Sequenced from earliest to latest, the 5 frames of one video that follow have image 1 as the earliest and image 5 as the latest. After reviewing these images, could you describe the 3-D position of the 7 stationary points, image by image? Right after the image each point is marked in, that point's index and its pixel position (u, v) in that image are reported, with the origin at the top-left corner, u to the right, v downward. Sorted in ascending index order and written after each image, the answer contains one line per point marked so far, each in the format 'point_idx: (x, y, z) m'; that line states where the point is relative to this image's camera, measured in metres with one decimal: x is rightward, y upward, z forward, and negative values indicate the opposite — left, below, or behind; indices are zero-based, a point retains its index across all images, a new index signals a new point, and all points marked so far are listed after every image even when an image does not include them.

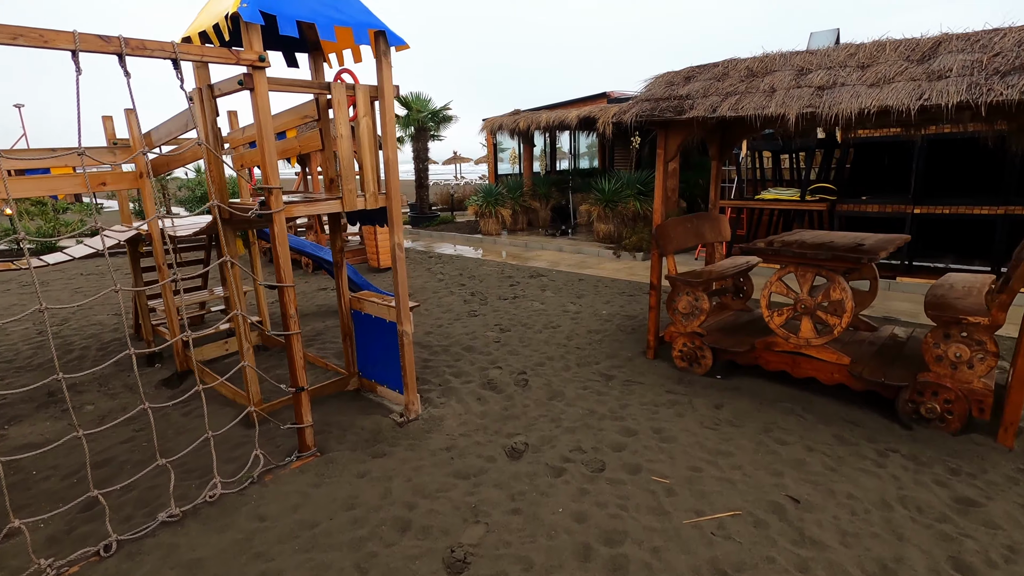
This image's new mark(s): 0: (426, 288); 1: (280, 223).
0: (-1.2, 0.0, +7.5) m
1: (-1.2, +0.3, +2.8) m
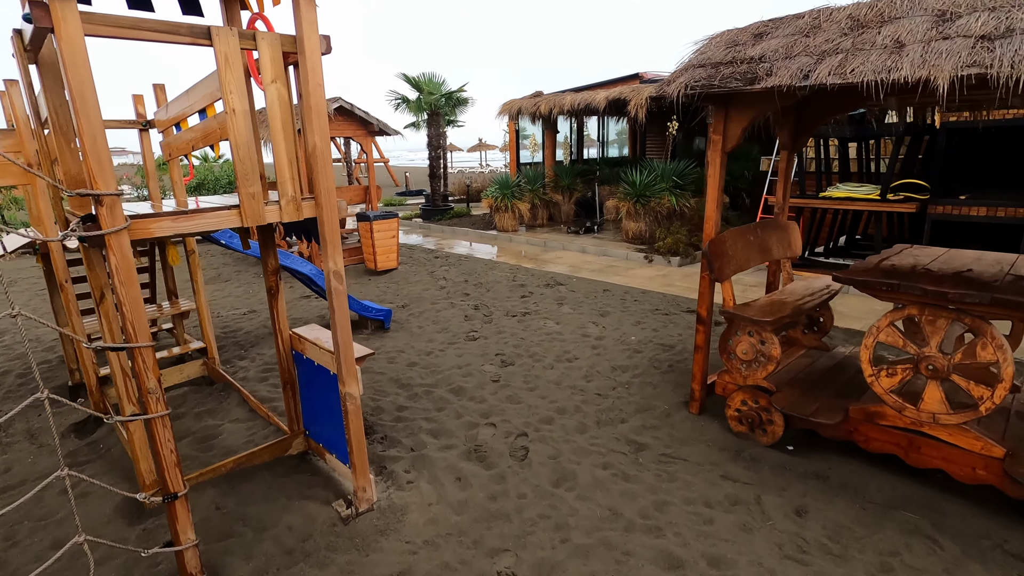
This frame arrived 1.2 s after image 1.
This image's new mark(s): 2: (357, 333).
0: (-1.0, -0.1, +6.4) m
1: (-1.3, +0.1, +1.8) m
2: (-1.6, -0.4, +5.4) m
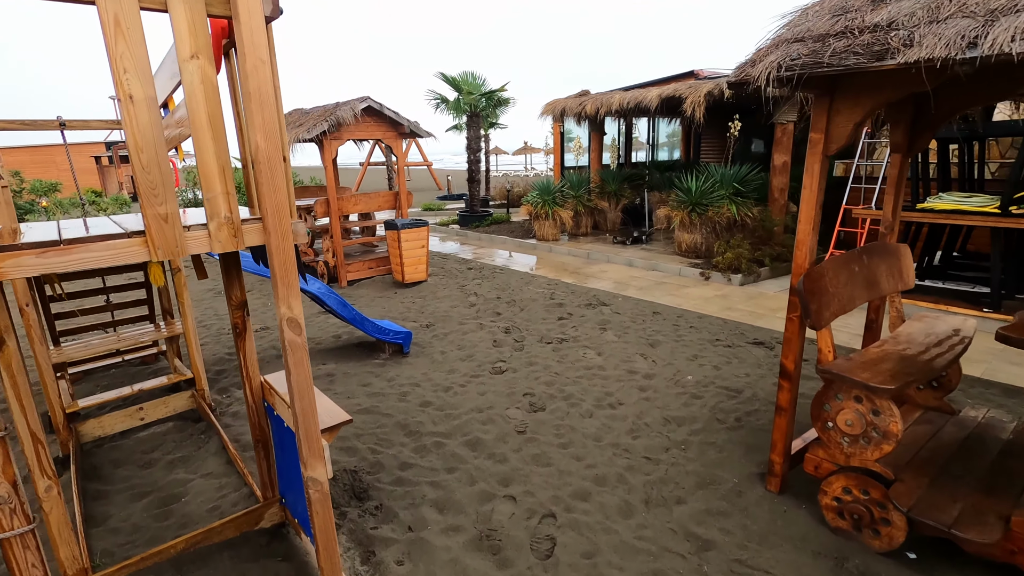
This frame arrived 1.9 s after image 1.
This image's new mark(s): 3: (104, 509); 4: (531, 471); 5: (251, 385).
0: (-0.7, -0.3, +5.8) m
1: (-1.3, 0.0, +1.2) m
2: (-1.3, -0.6, +4.8) m
3: (-2.1, -1.1, +2.7) m
4: (+0.1, -1.0, +2.9) m
5: (-1.2, -0.4, +2.4) m
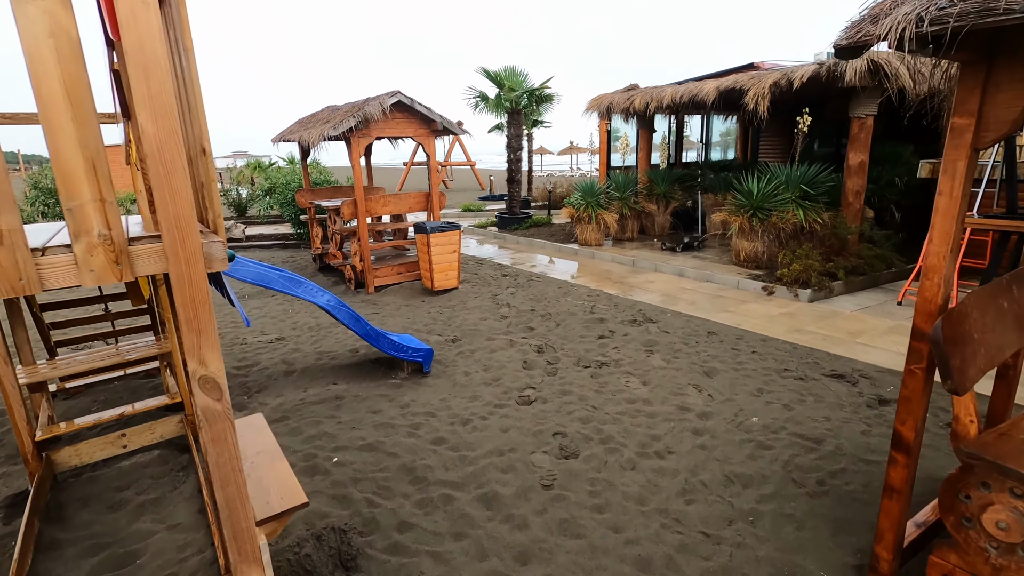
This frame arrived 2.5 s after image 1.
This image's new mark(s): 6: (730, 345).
0: (-0.3, -0.4, +5.3) m
1: (-1.3, -0.1, +0.8) m
2: (-1.0, -0.7, +4.4) m
3: (-2.0, -1.2, +2.3) m
4: (+0.2, -1.1, +2.3) m
5: (-1.1, -0.5, +2.0) m
6: (+1.9, -0.5, +4.6) m
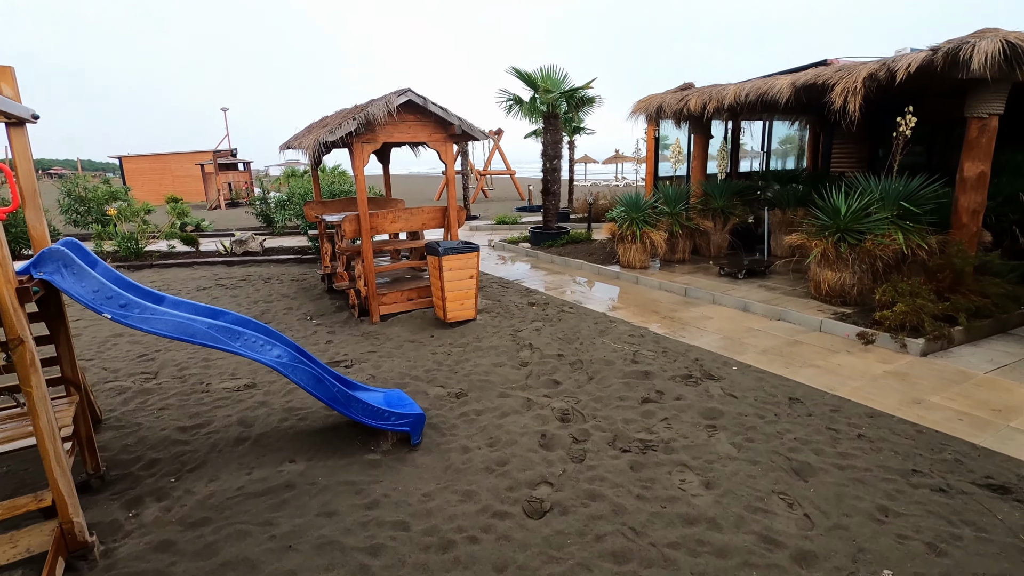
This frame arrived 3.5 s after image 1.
0: (-0.2, -0.7, +4.2) m
1: (-1.5, -0.4, -0.2) m
2: (-0.9, -1.0, +3.4) m
3: (-2.1, -1.4, +1.4) m
4: (+0.1, -1.4, +1.2) m
5: (-1.2, -0.8, +1.0) m
6: (+2.0, -0.9, +3.4) m
